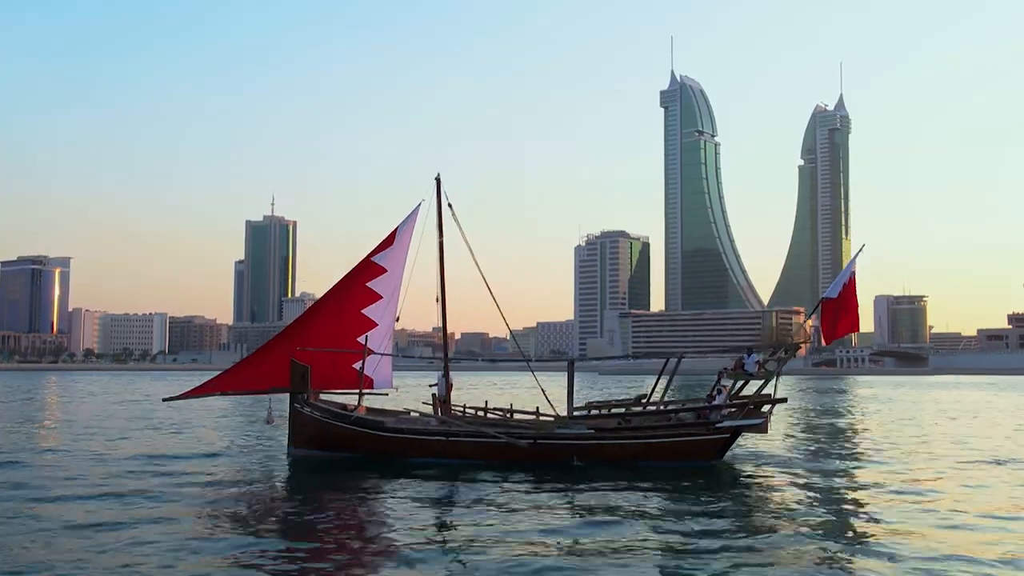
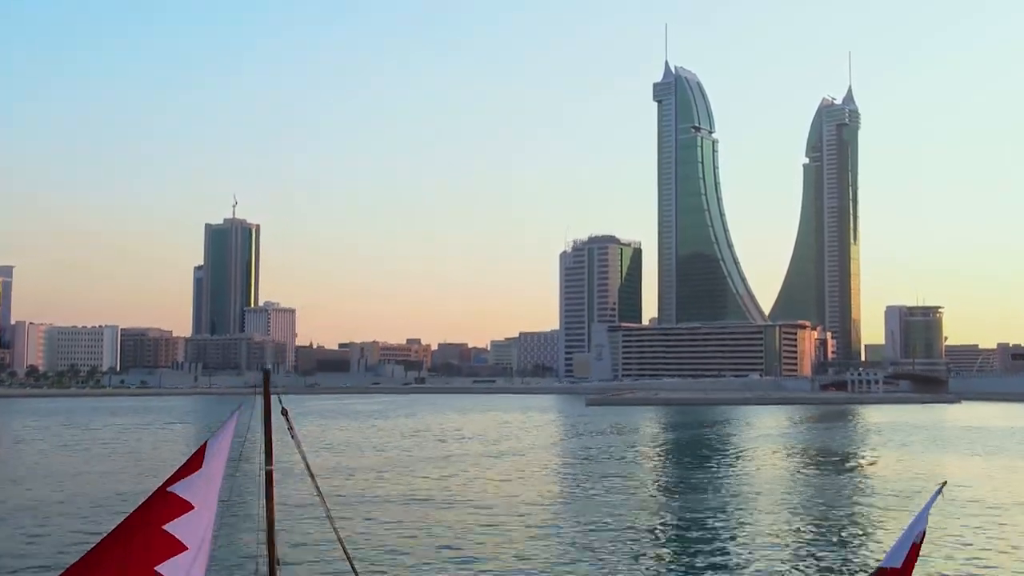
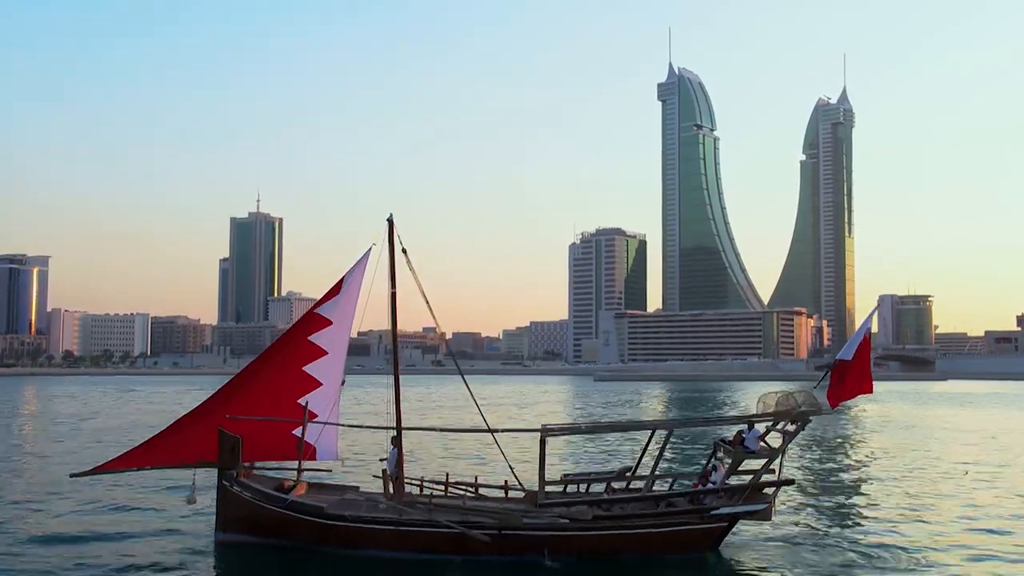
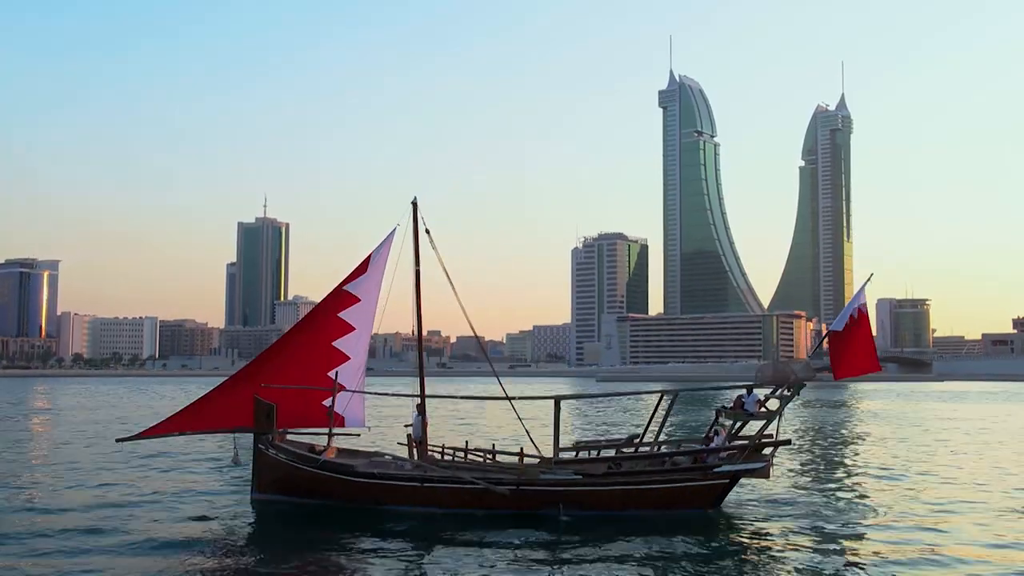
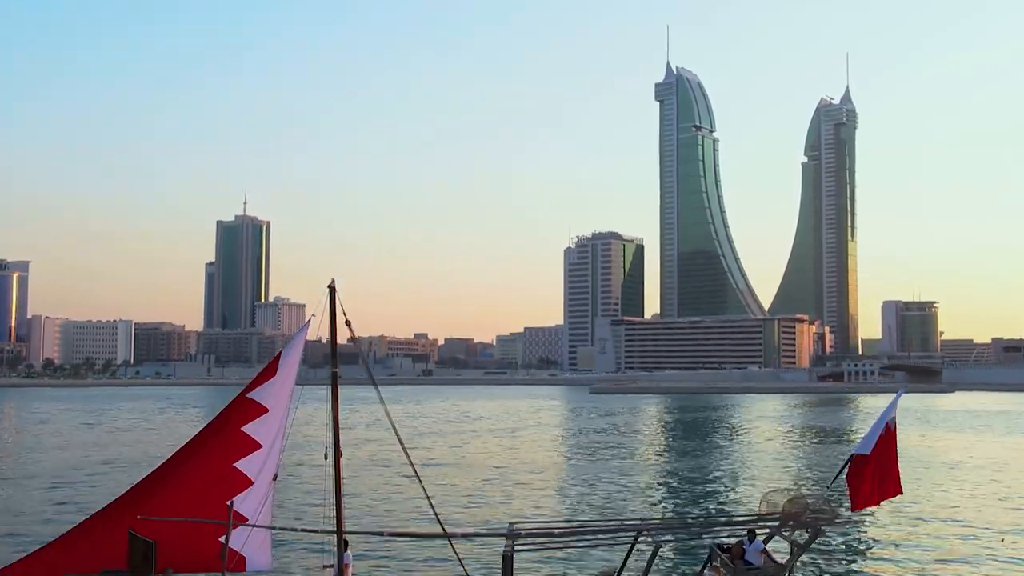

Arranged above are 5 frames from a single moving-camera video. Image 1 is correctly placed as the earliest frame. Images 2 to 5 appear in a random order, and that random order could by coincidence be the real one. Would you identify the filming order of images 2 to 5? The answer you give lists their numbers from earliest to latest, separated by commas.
4, 3, 5, 2
